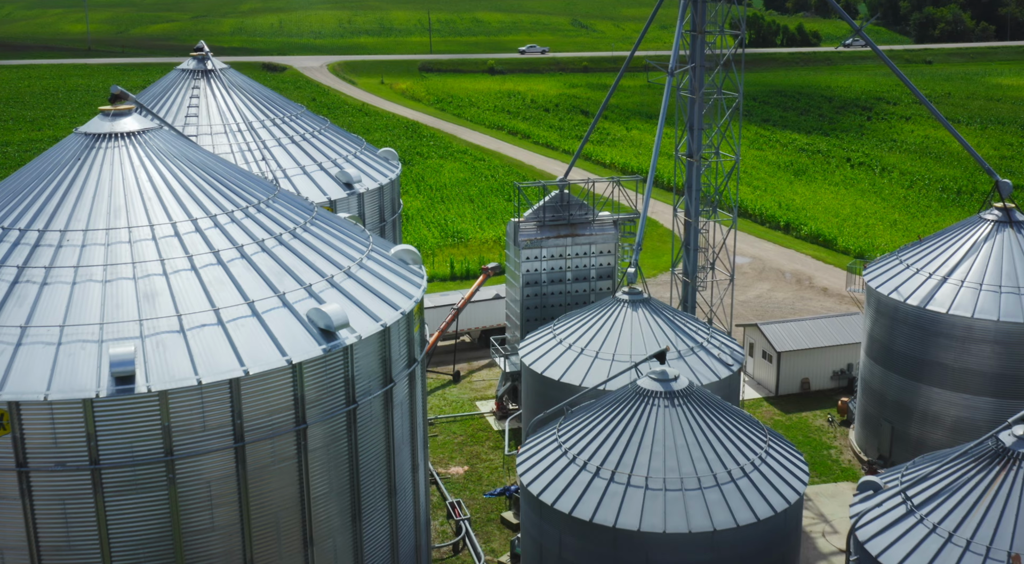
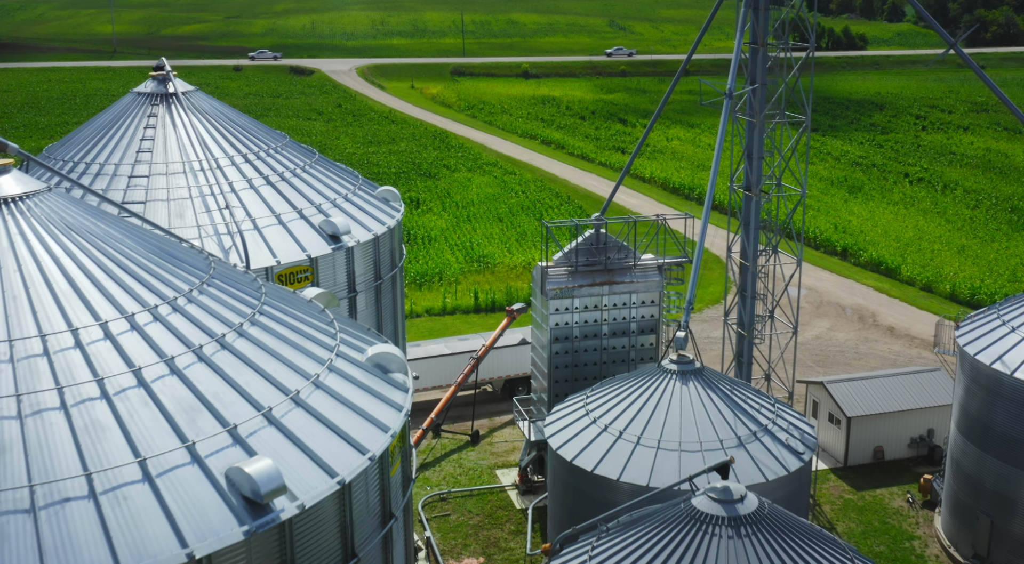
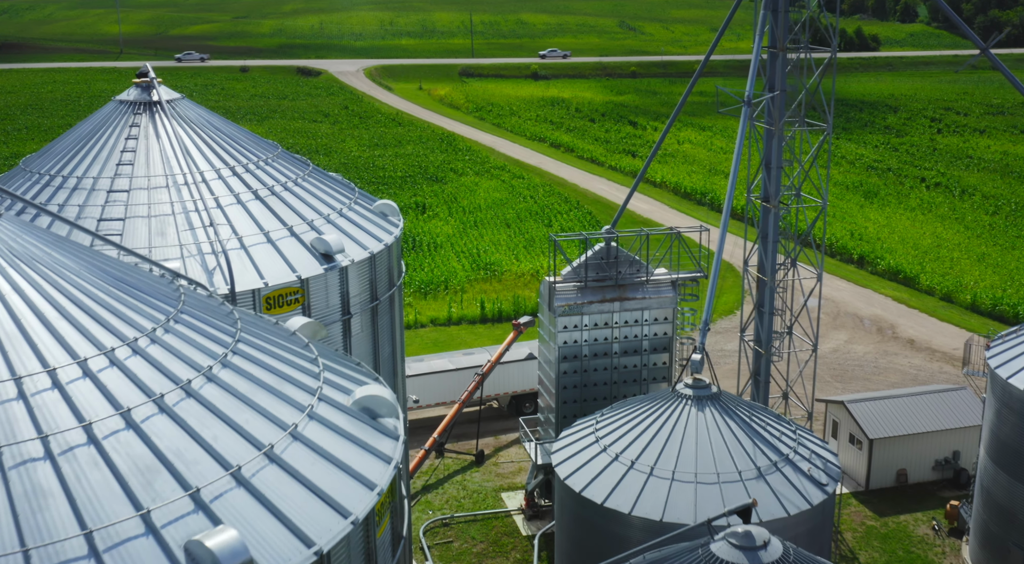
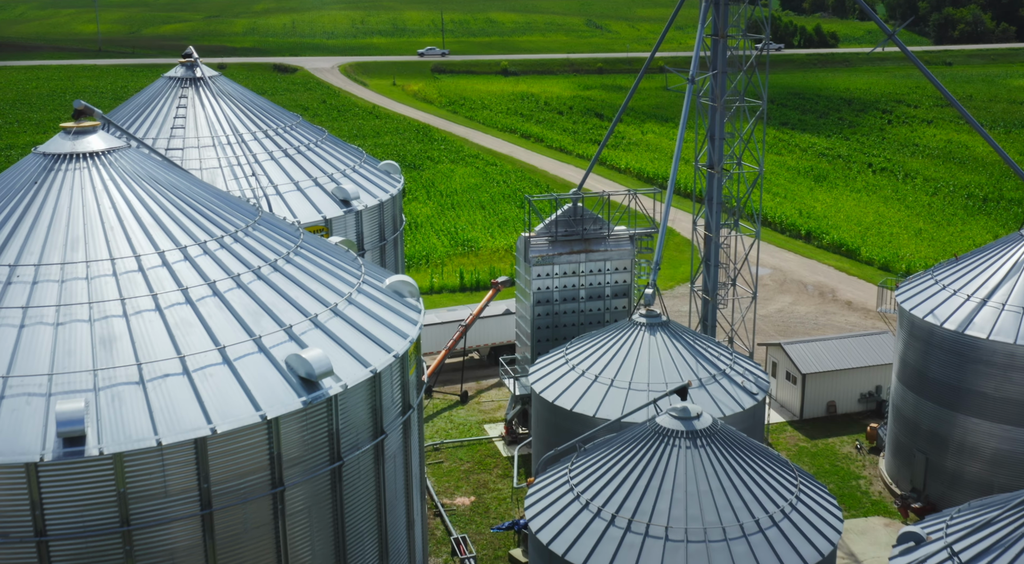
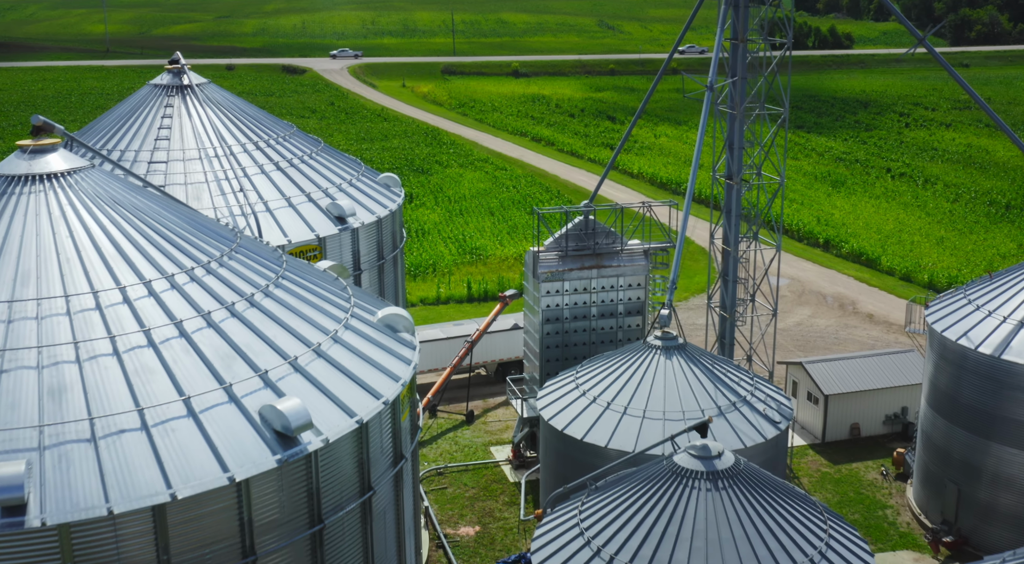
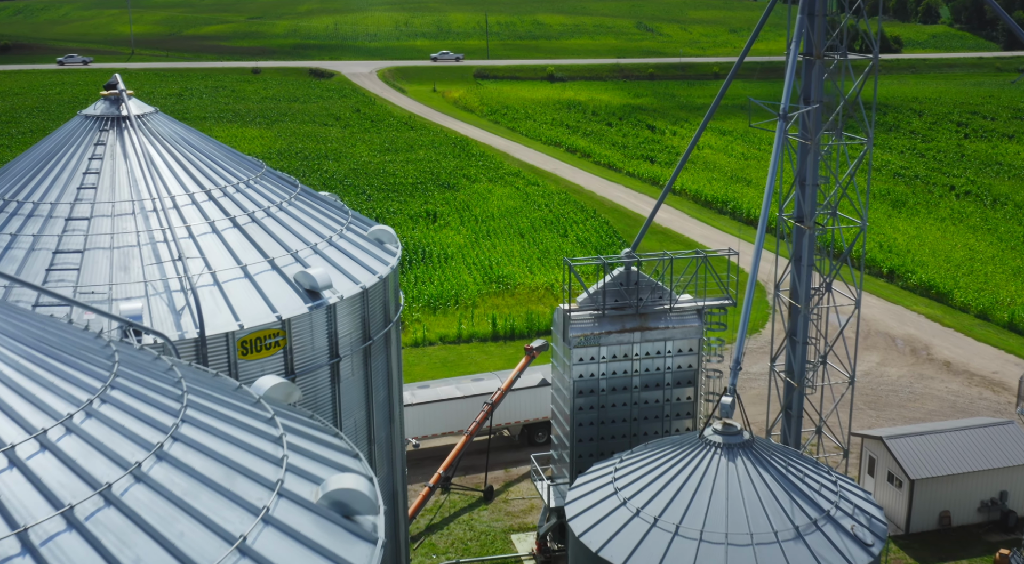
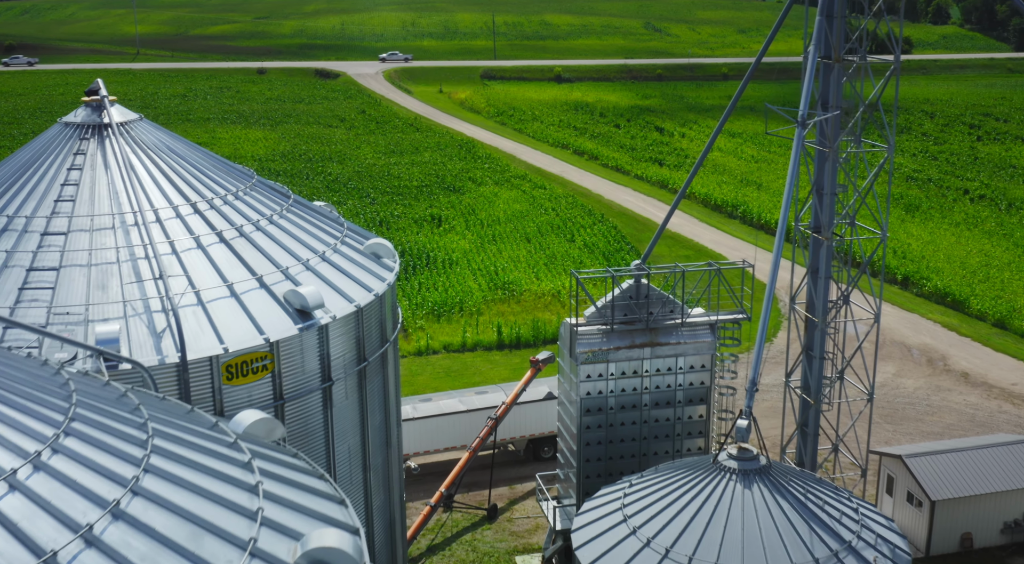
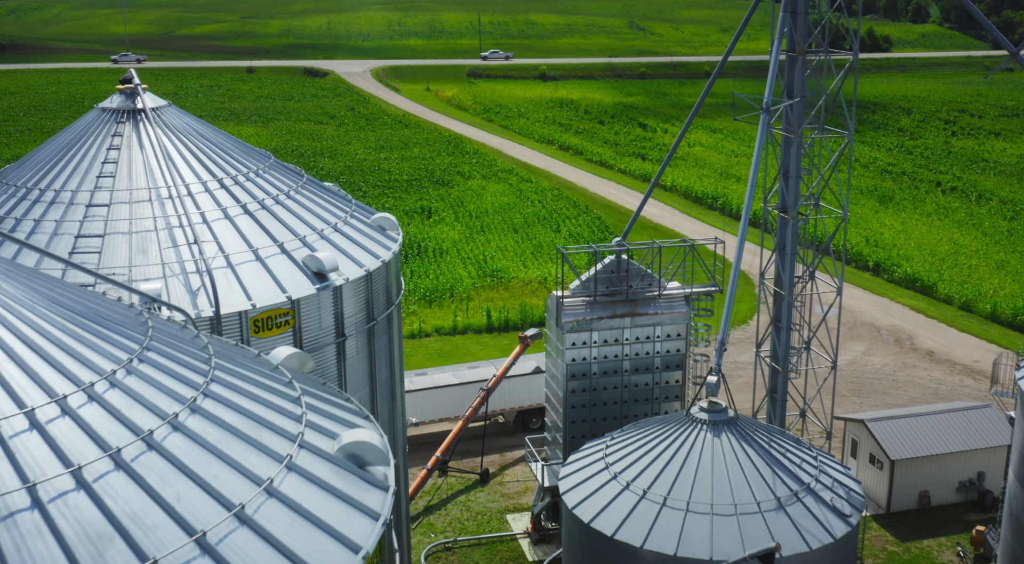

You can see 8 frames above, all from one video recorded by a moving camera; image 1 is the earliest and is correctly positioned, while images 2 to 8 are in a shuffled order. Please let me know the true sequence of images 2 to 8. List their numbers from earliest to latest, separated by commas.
4, 5, 2, 3, 8, 6, 7
